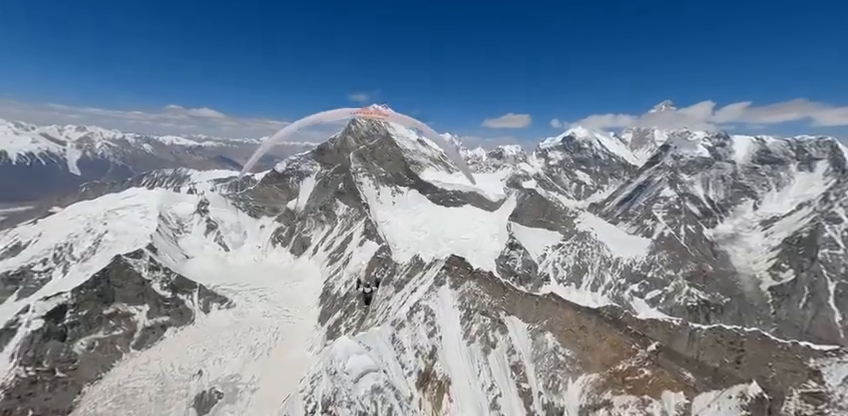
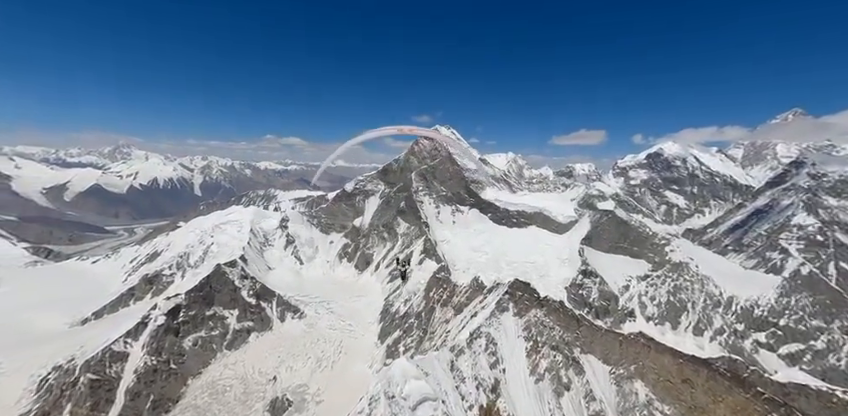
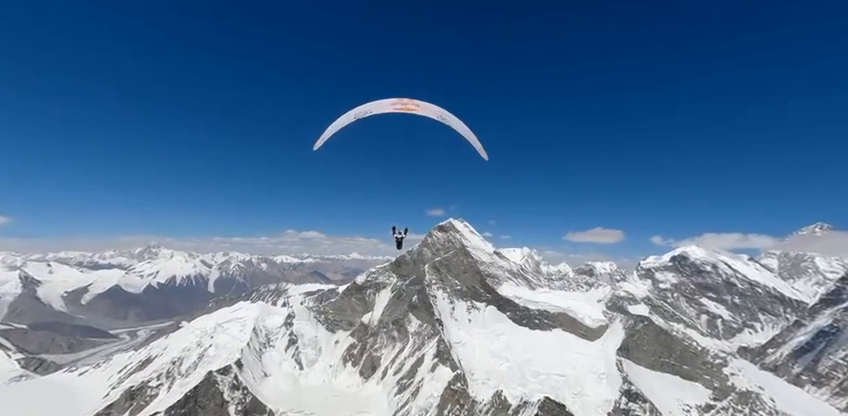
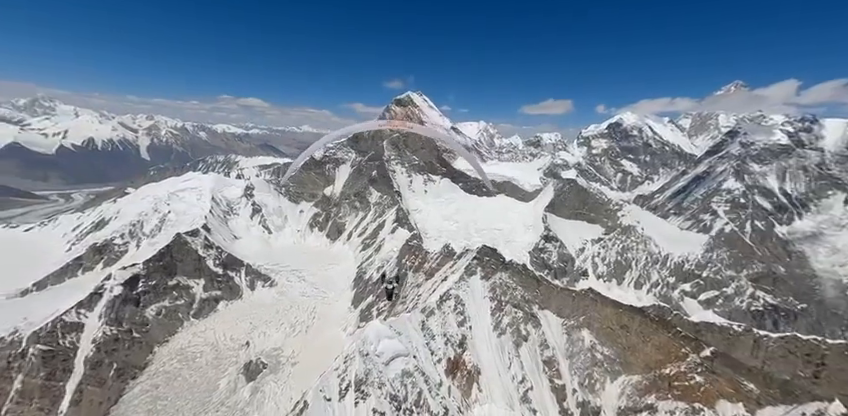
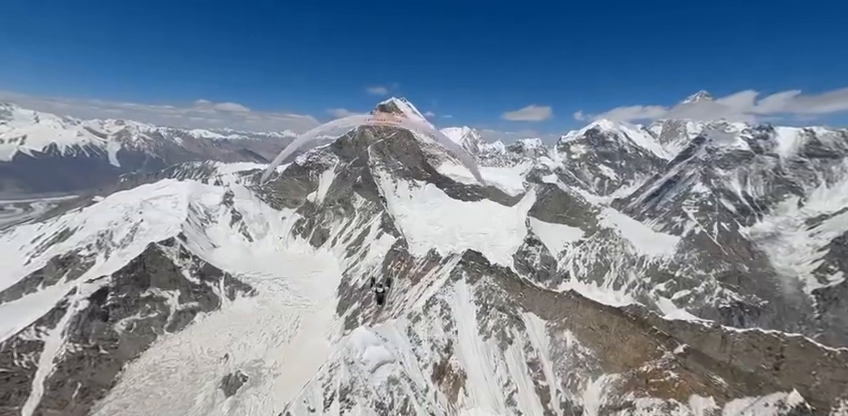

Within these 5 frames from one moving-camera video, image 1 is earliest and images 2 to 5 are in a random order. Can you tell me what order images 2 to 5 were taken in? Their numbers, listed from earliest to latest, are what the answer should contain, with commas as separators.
5, 4, 2, 3
